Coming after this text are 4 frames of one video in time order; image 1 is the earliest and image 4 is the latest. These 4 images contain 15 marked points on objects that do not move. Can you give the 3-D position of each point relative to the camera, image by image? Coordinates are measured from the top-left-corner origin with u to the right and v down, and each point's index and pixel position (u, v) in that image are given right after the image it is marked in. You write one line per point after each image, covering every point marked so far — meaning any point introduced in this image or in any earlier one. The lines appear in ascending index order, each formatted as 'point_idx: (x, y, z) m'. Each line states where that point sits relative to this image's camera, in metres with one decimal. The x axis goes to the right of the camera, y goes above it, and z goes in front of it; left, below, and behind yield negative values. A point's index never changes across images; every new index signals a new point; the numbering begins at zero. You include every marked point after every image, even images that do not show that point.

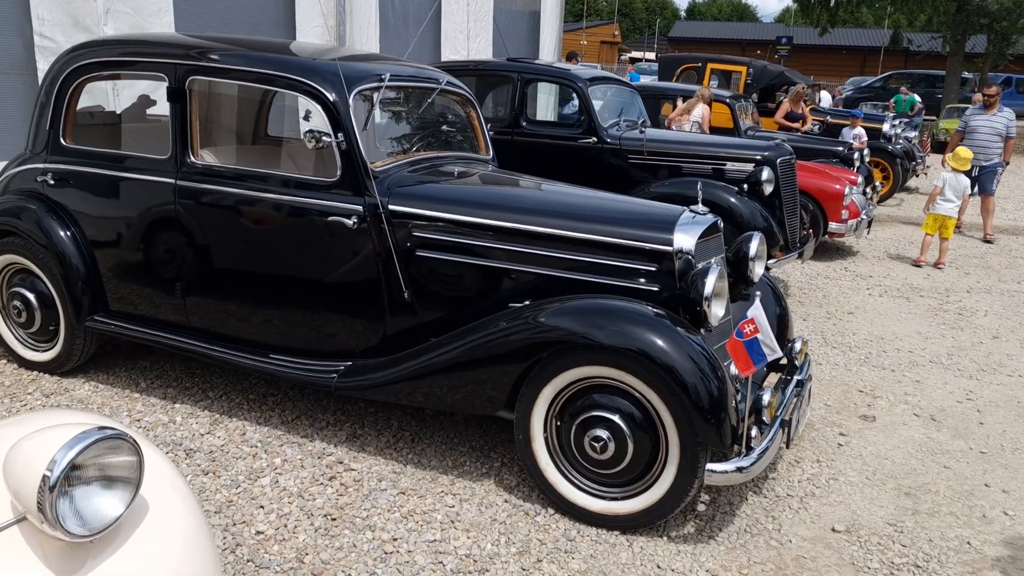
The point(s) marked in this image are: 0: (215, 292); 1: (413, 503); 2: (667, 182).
0: (-1.4, 0.0, +3.9) m
1: (-0.4, -0.8, +3.2) m
2: (+1.3, +0.8, +6.3) m
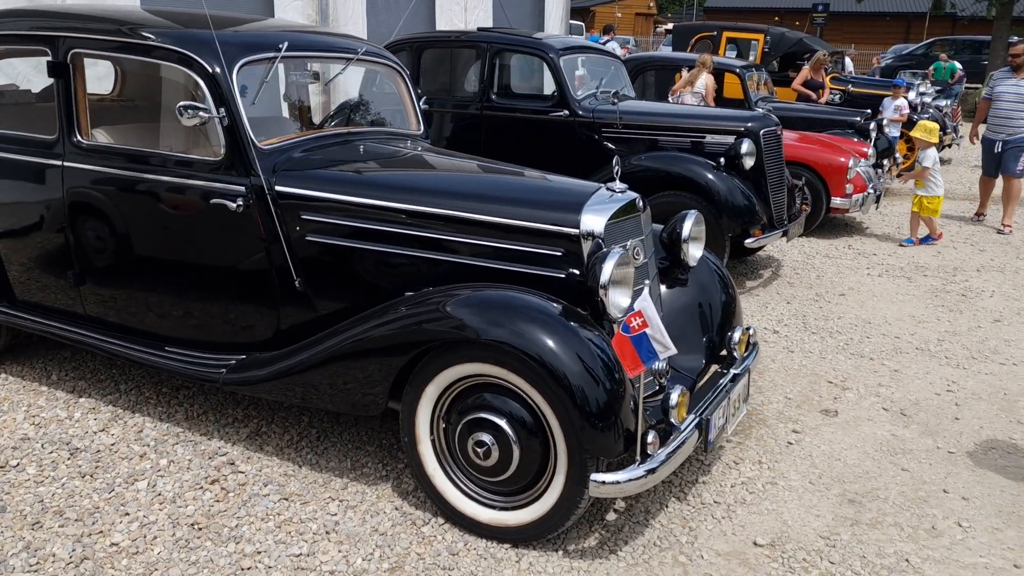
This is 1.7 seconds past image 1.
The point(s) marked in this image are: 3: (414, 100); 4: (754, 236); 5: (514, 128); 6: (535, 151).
0: (-1.7, 0.0, +3.7) m
1: (-0.8, -0.8, +2.9) m
2: (+1.0, +0.9, +5.9) m
3: (-0.5, +0.9, +4.2) m
4: (+1.6, +0.4, +5.7) m
5: (0.0, +1.2, +6.4) m
6: (+0.2, +1.0, +6.4) m
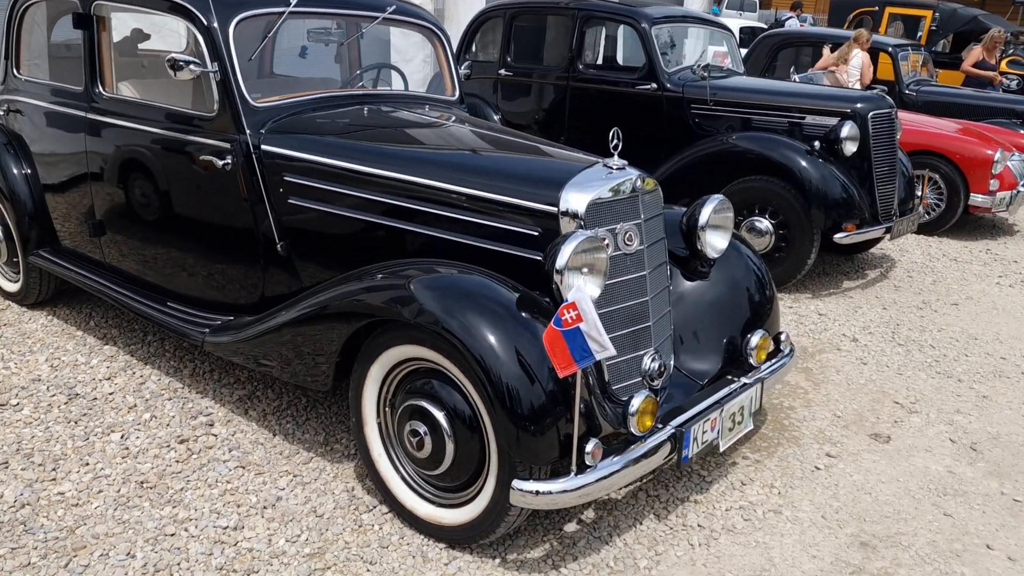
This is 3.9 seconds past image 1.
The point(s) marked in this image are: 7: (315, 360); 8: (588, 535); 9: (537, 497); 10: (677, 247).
0: (-1.7, +0.2, +3.7) m
1: (-0.9, -0.6, +2.8) m
2: (+1.5, +1.0, +5.4) m
3: (-0.3, +1.1, +4.0) m
4: (+2.0, +0.3, +5.1) m
5: (+0.6, +1.3, +6.1) m
6: (+0.8, +1.1, +6.0) m
7: (-0.7, -0.2, +2.8) m
8: (+0.2, -0.8, +2.7) m
9: (+0.1, -0.6, +2.3) m
10: (+0.7, +0.2, +3.4) m
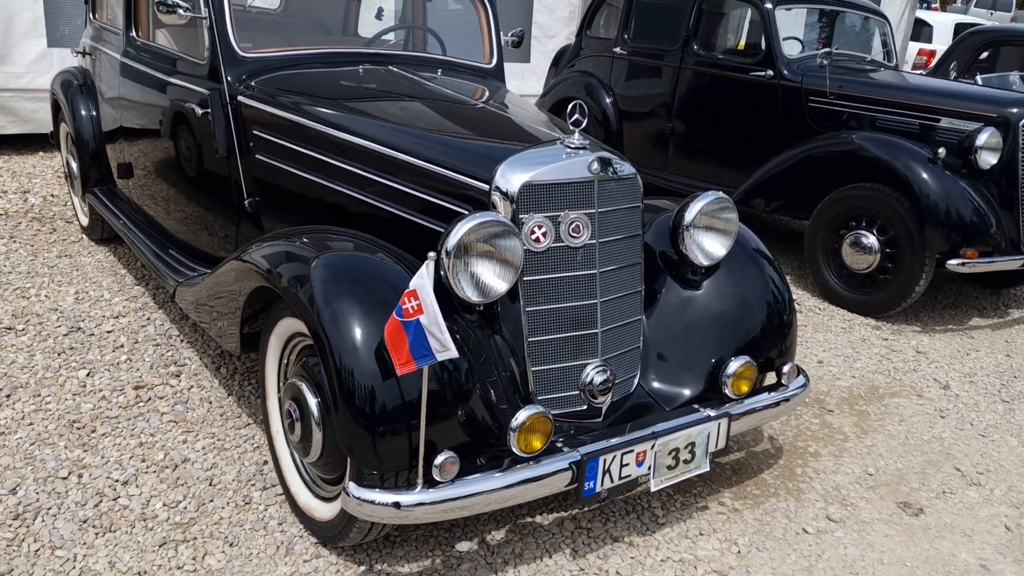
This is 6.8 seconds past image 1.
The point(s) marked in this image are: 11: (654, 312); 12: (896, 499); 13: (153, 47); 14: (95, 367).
0: (-1.6, +0.5, +3.8) m
1: (-1.1, -0.5, +2.8) m
2: (+2.0, +0.8, +4.6) m
3: (-0.1, +1.1, +3.7) m
4: (+2.3, +0.2, +4.3) m
5: (+1.3, +1.3, +5.5) m
6: (+1.4, +1.1, +5.4) m
7: (-0.9, -0.1, +2.7) m
8: (-0.1, -0.8, +2.3) m
9: (-0.3, -0.5, +2.0) m
10: (+0.6, +0.1, +2.9) m
11: (+0.5, -0.1, +2.8) m
12: (+1.3, -0.7, +2.9) m
13: (-1.6, +1.1, +3.7) m
14: (-1.6, -0.3, +3.2) m
